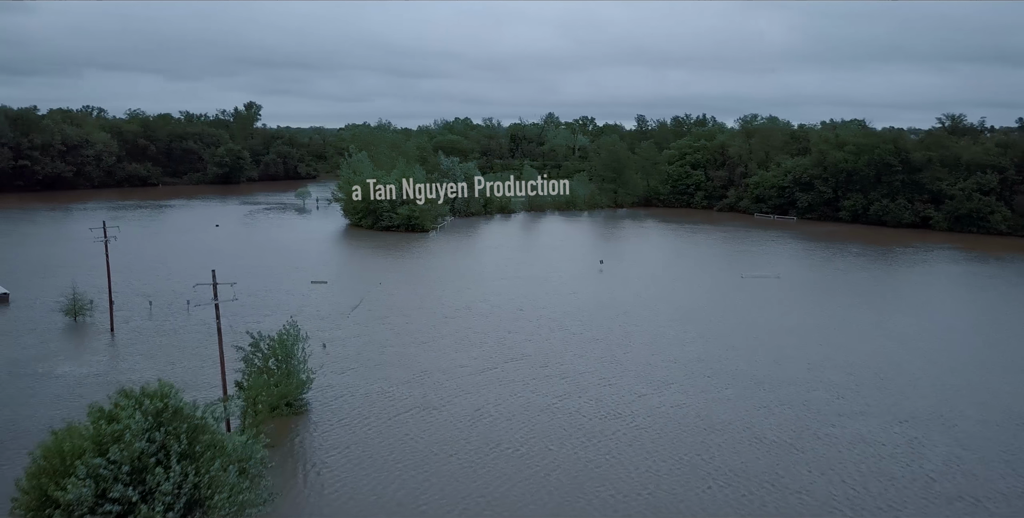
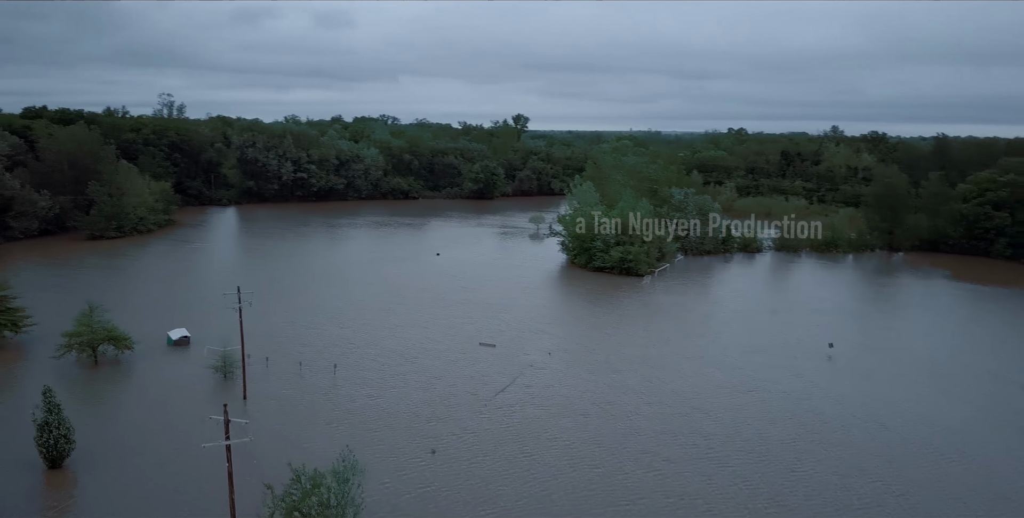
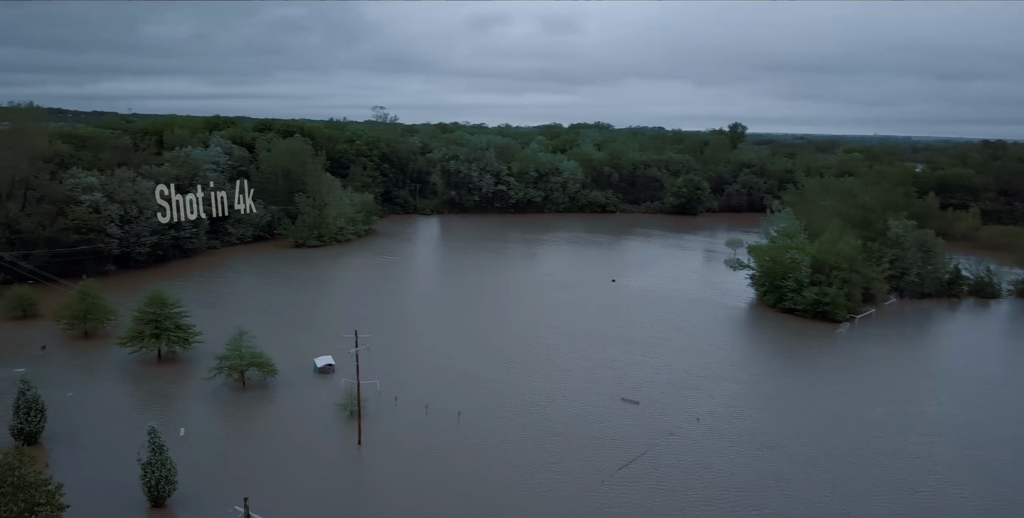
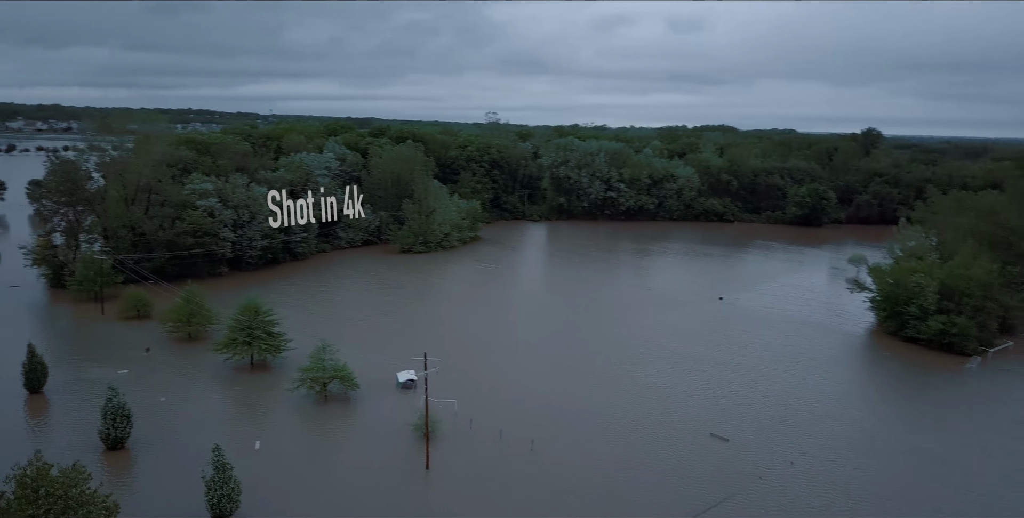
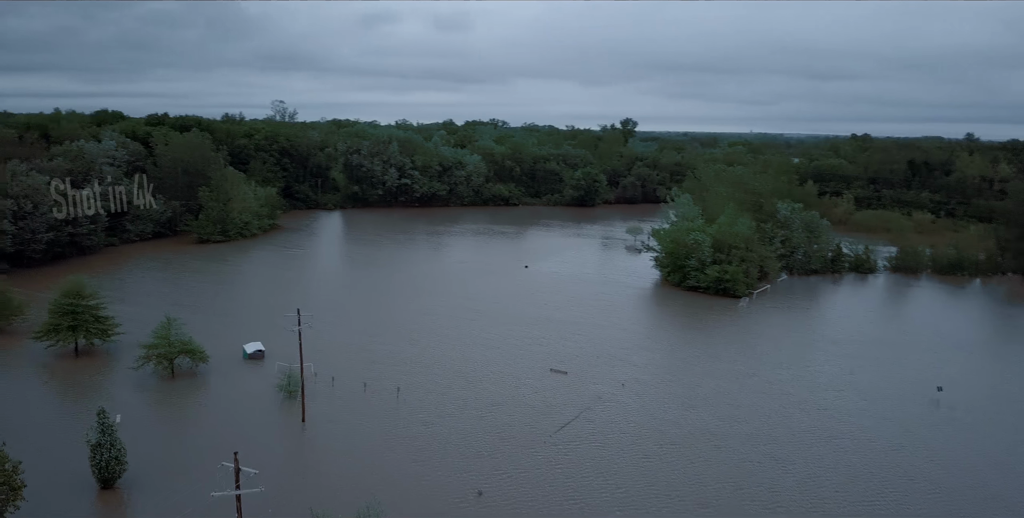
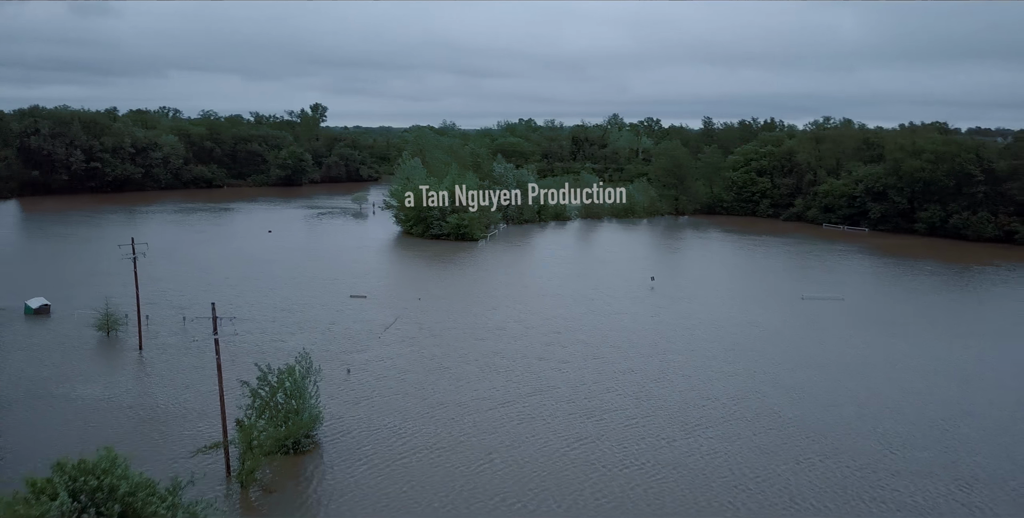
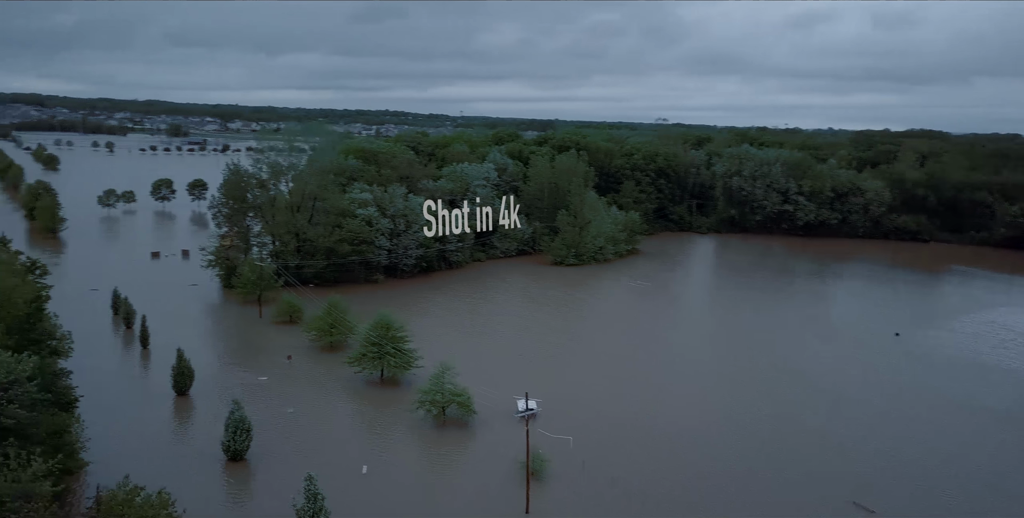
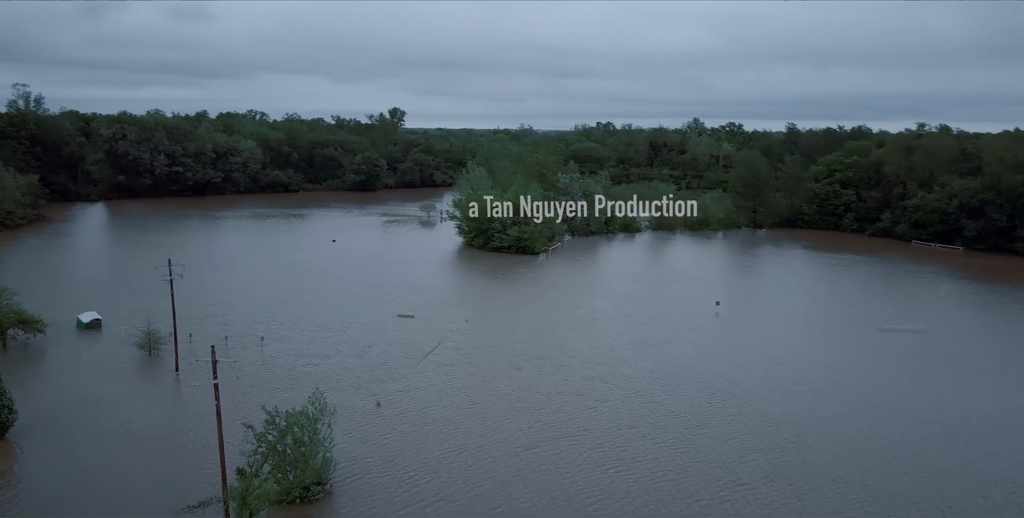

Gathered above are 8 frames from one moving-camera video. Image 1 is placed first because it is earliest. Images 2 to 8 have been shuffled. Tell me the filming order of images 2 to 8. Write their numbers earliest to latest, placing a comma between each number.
6, 8, 2, 5, 3, 4, 7
